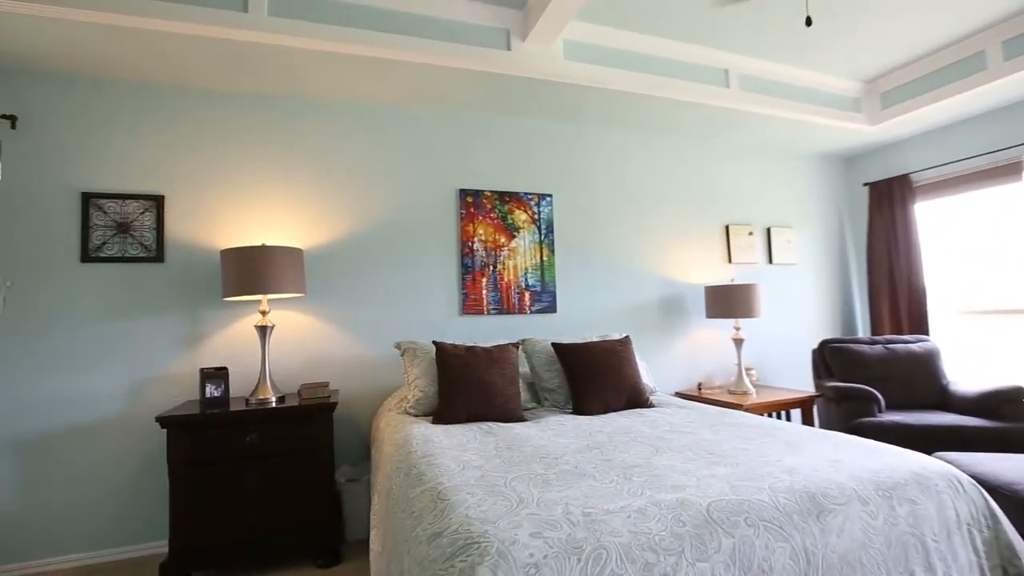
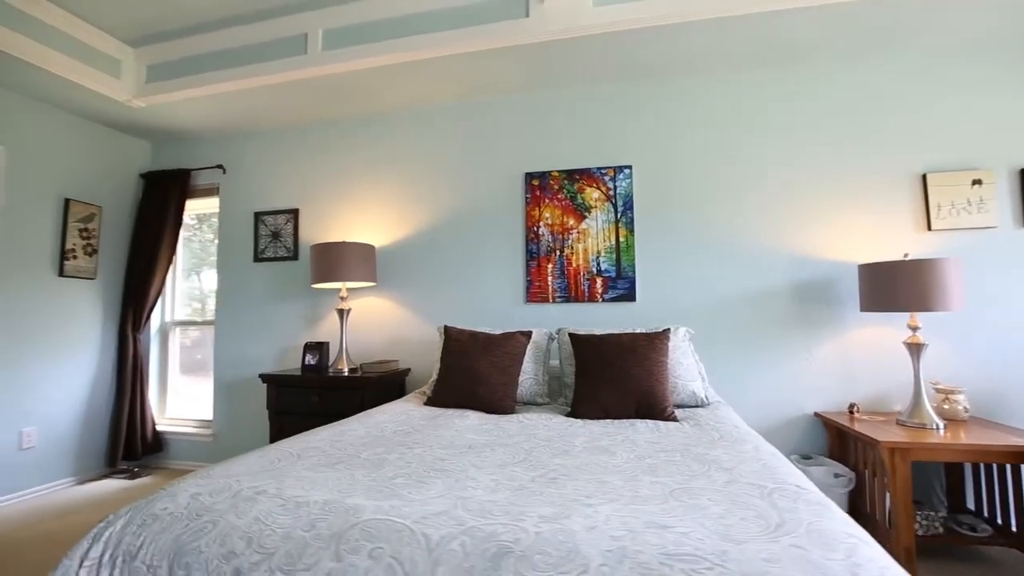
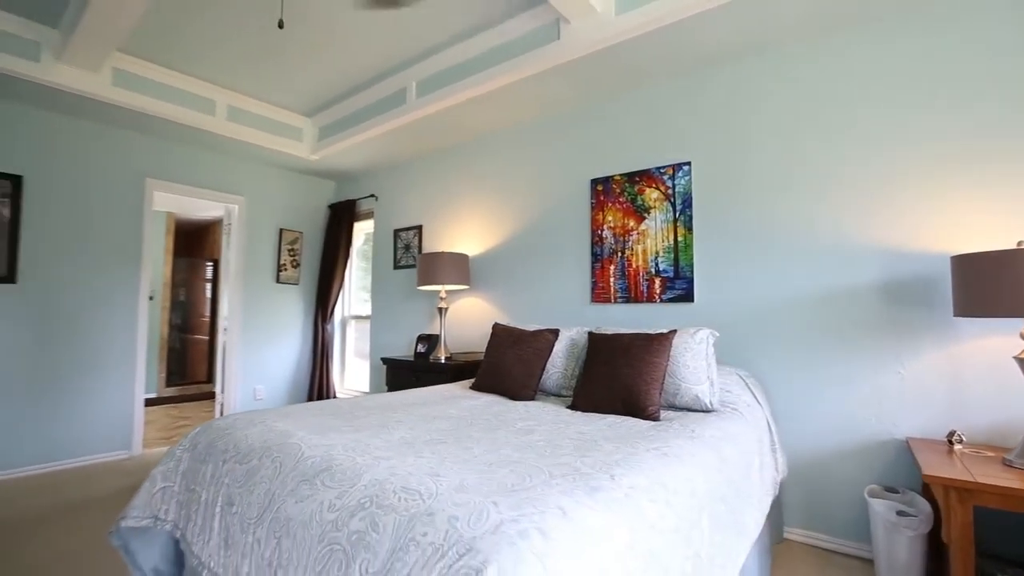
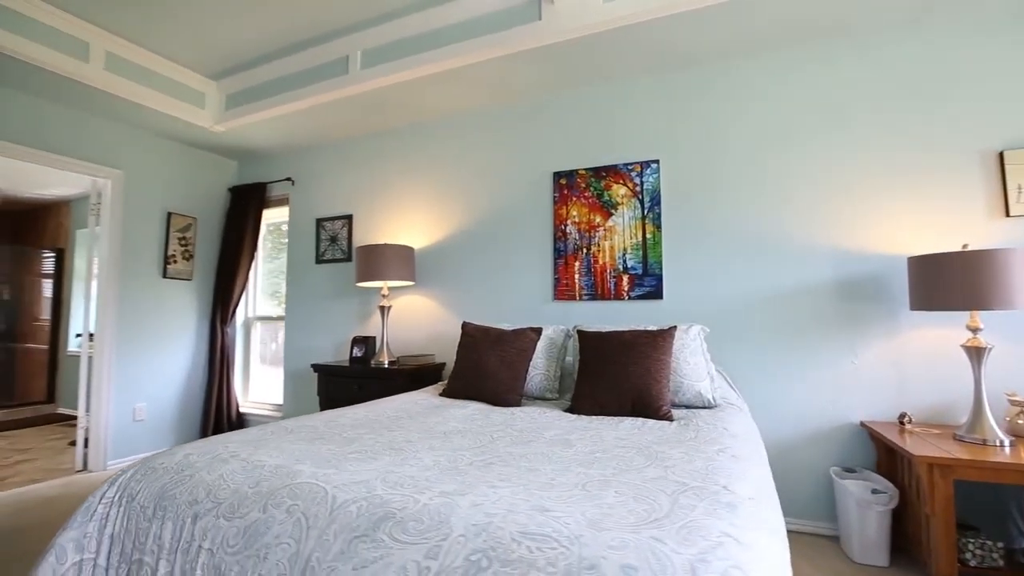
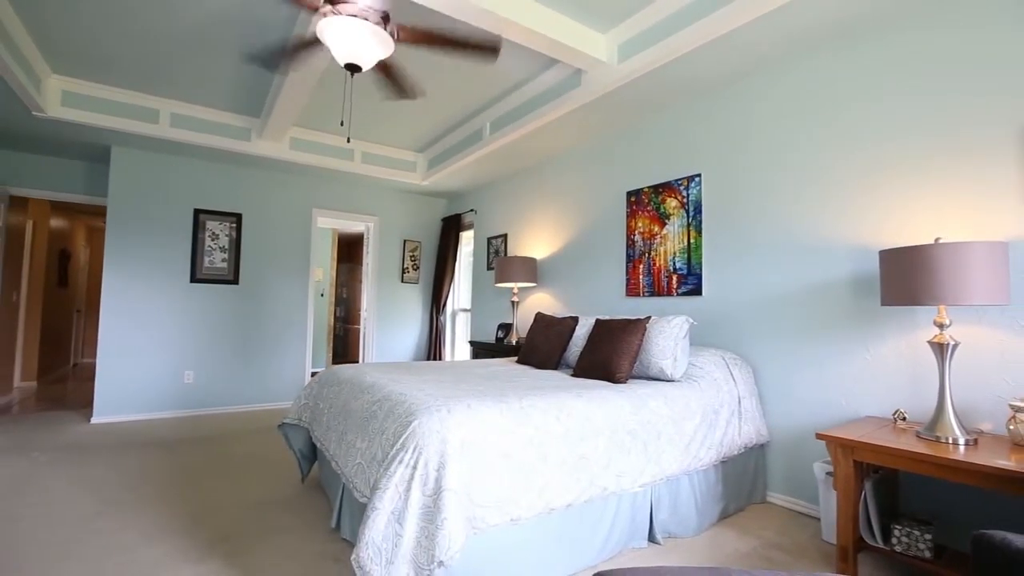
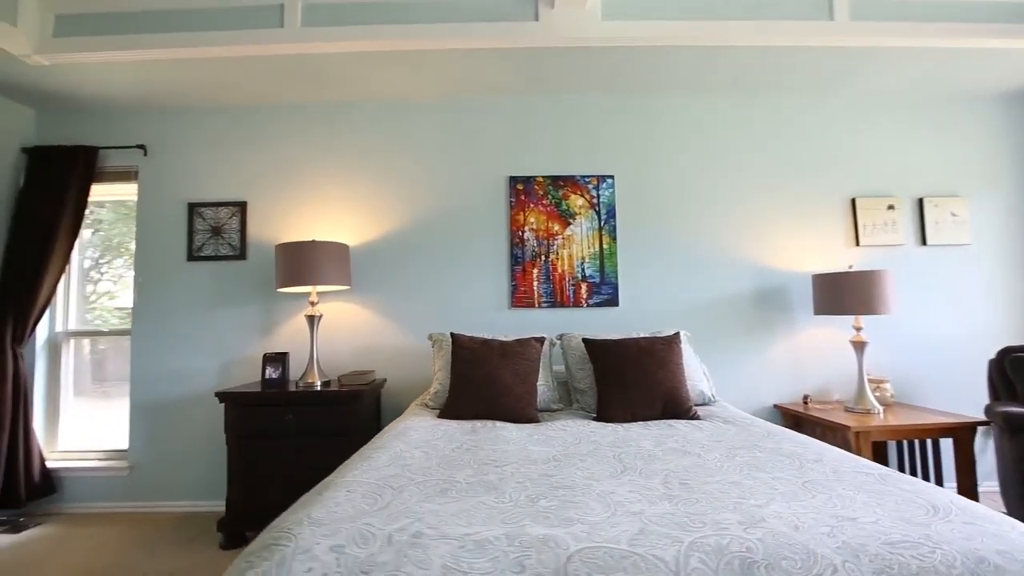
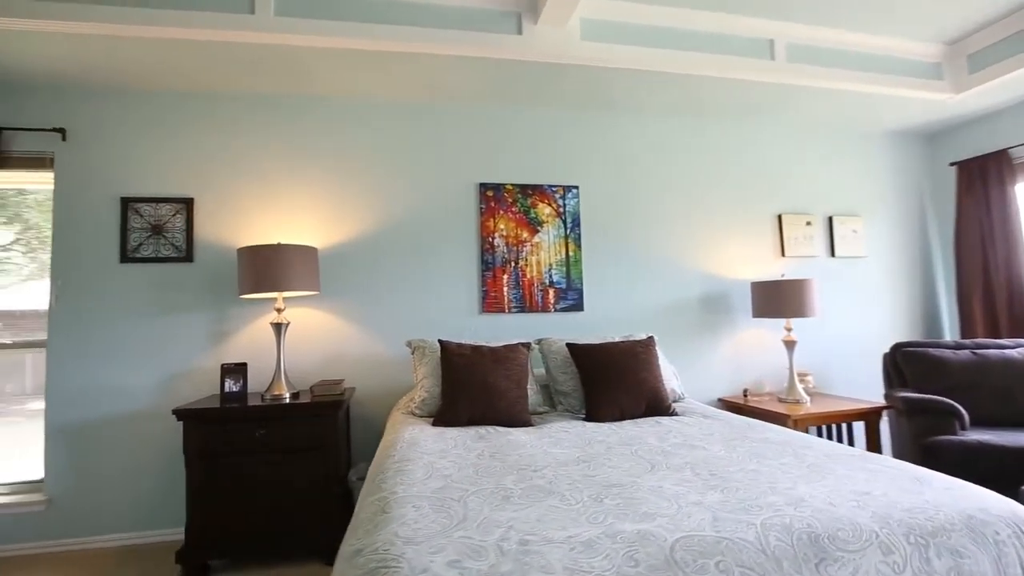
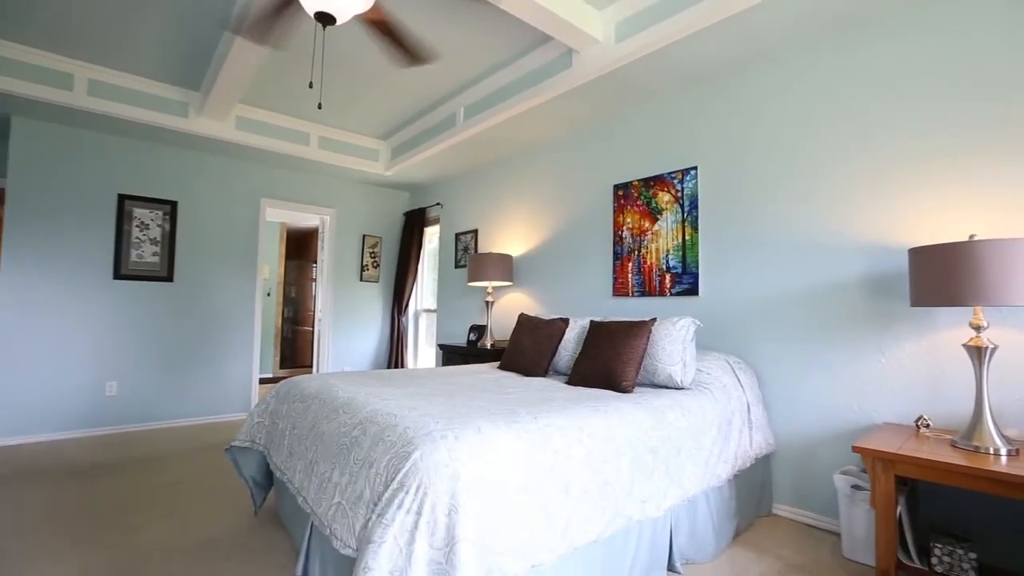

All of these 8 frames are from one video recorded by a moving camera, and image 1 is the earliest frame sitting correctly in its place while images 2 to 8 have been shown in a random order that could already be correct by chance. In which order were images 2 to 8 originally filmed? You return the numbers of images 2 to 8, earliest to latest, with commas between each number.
7, 6, 2, 4, 3, 8, 5
